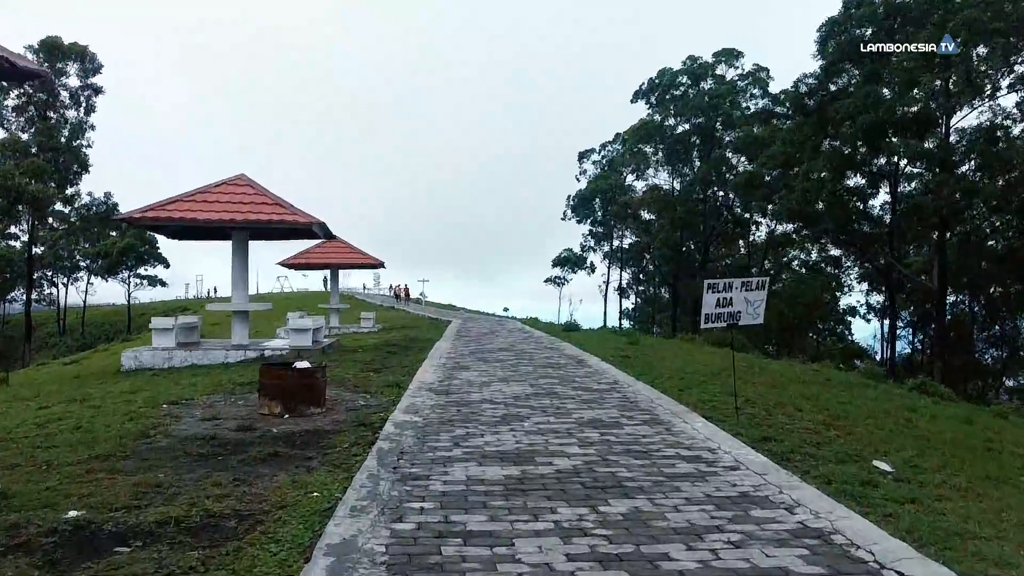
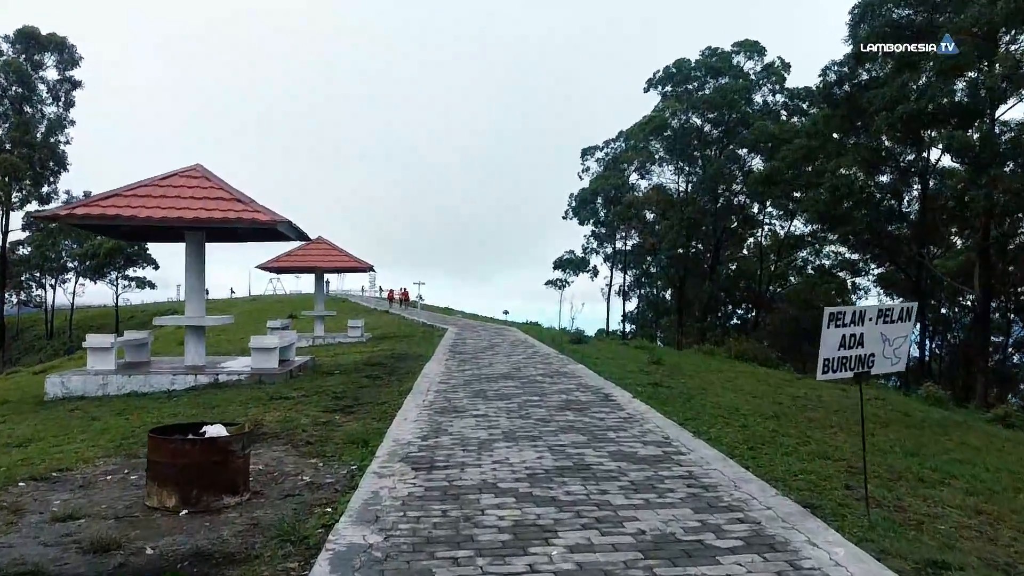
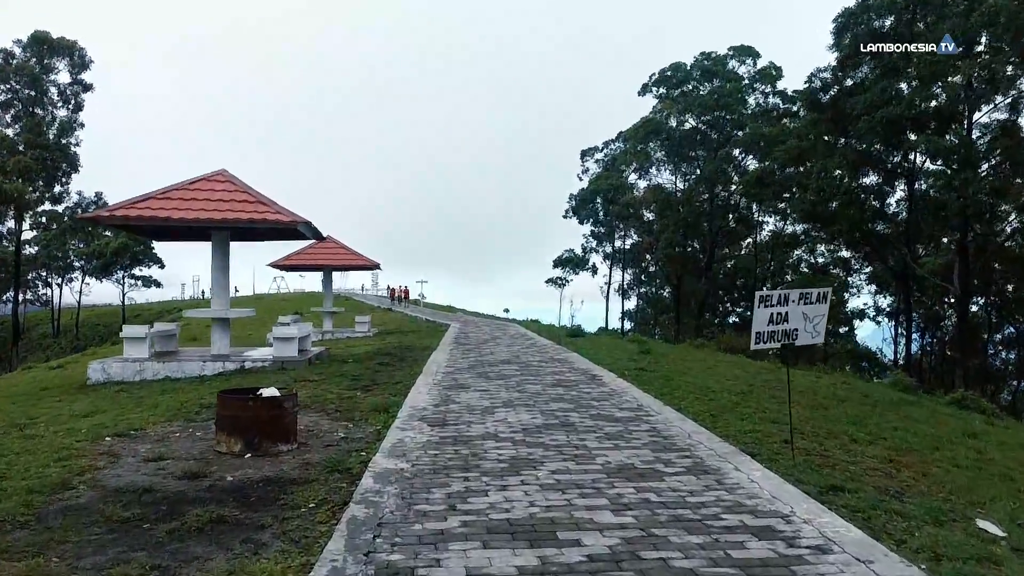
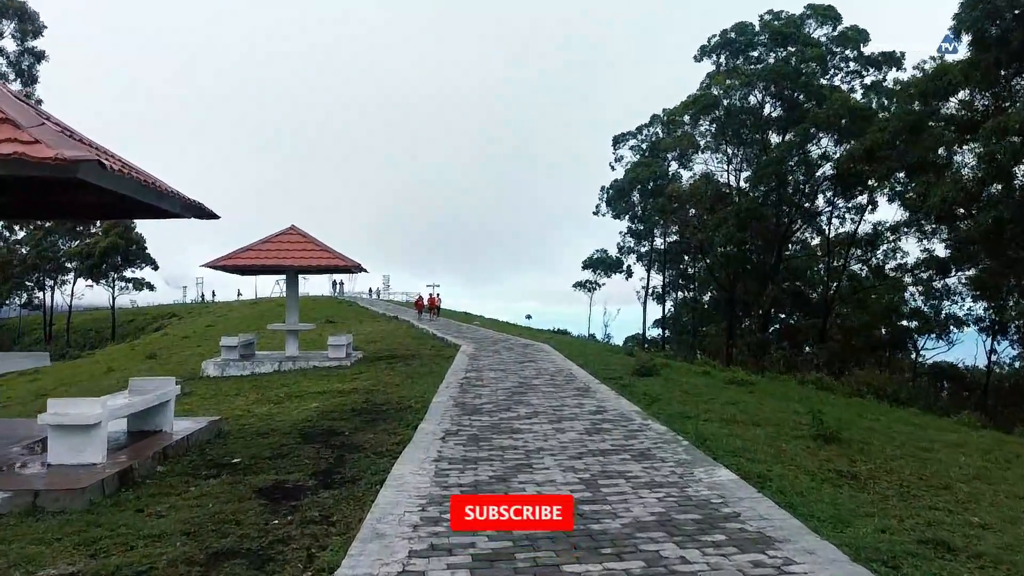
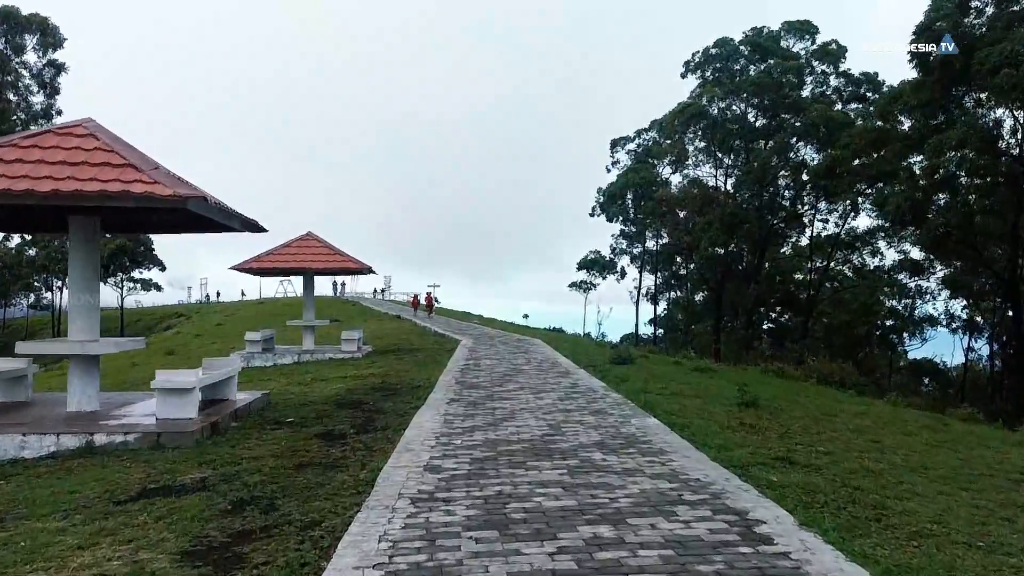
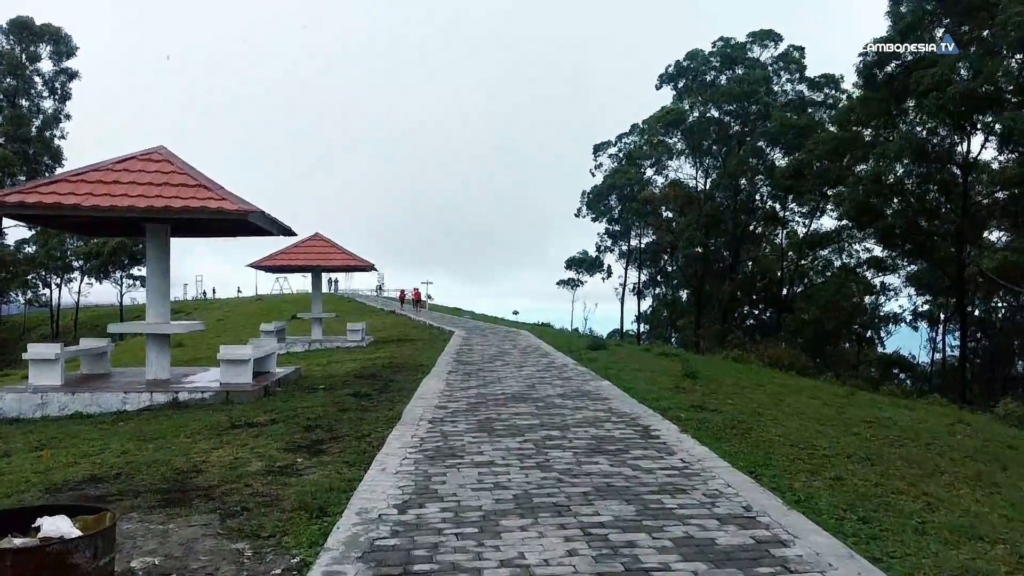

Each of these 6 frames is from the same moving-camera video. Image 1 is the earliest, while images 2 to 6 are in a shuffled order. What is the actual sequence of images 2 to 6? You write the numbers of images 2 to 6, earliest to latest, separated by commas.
3, 2, 6, 5, 4
